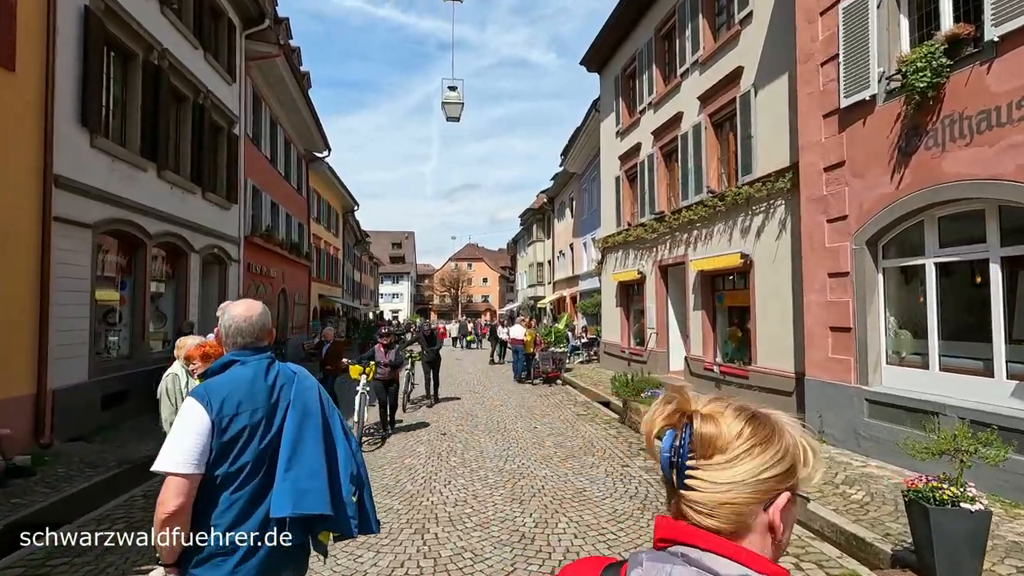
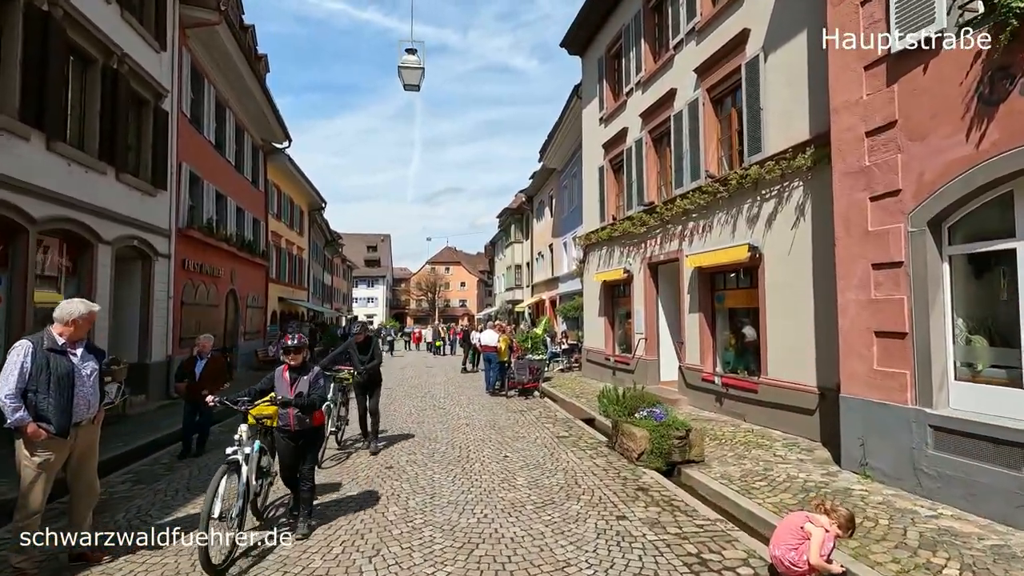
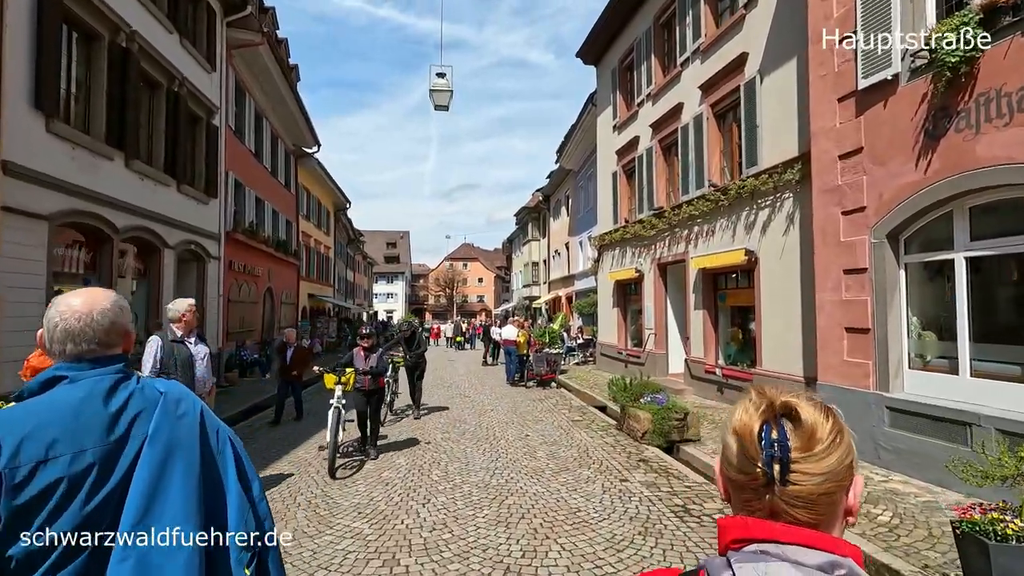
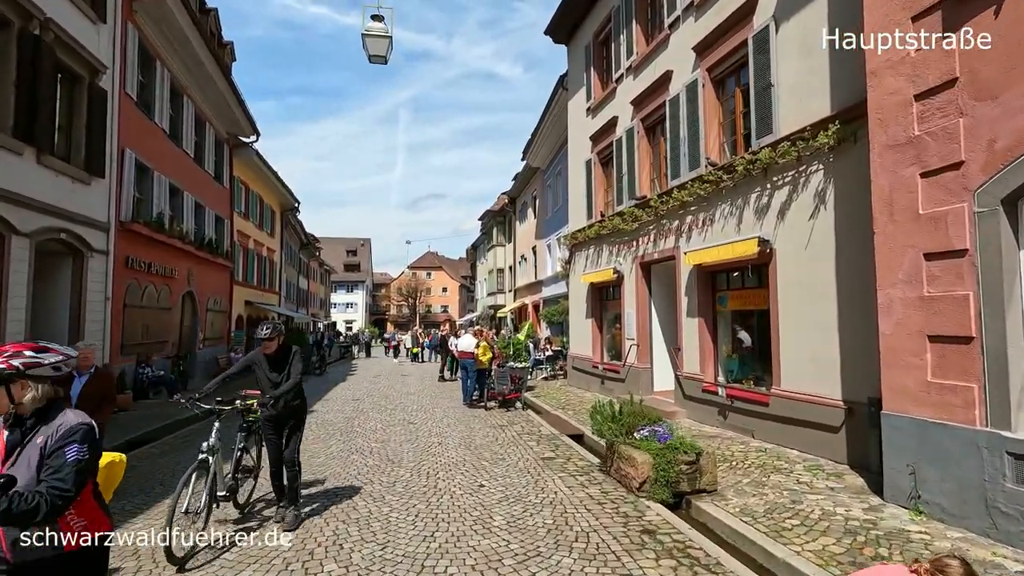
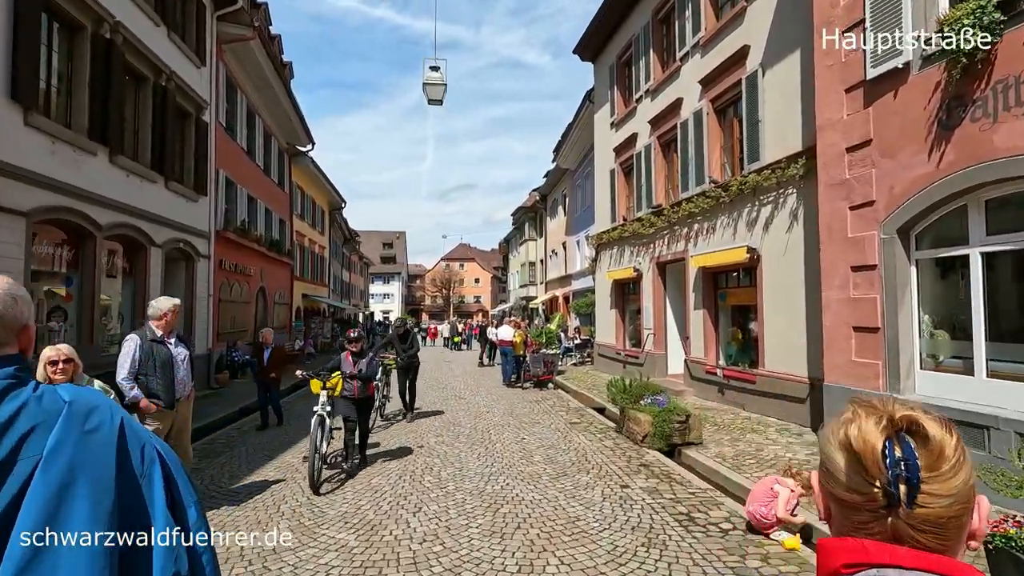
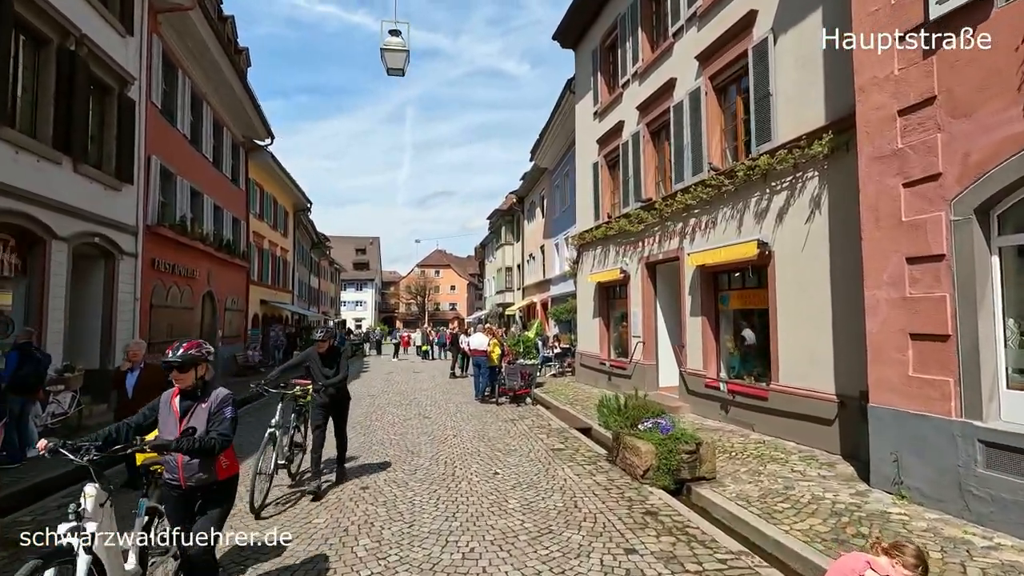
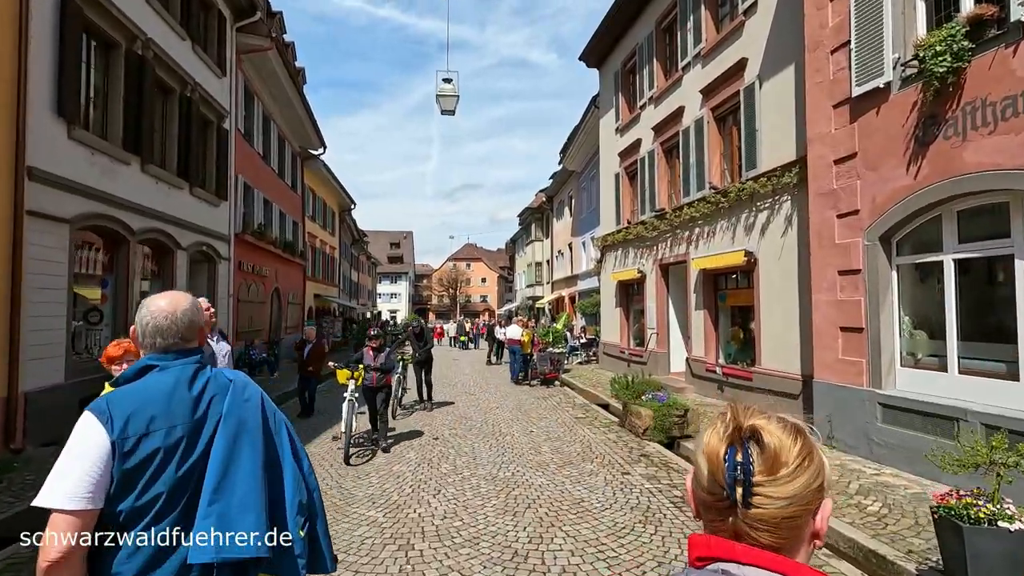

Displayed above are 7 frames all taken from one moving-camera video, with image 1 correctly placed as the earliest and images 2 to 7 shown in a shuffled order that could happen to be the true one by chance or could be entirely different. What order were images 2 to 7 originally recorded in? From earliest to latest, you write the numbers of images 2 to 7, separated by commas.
7, 3, 5, 2, 6, 4
